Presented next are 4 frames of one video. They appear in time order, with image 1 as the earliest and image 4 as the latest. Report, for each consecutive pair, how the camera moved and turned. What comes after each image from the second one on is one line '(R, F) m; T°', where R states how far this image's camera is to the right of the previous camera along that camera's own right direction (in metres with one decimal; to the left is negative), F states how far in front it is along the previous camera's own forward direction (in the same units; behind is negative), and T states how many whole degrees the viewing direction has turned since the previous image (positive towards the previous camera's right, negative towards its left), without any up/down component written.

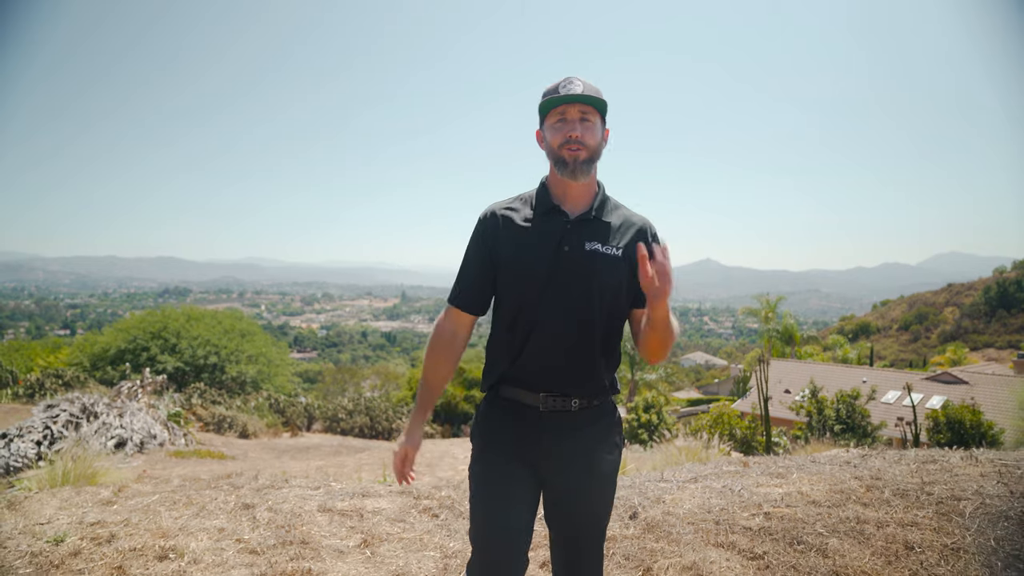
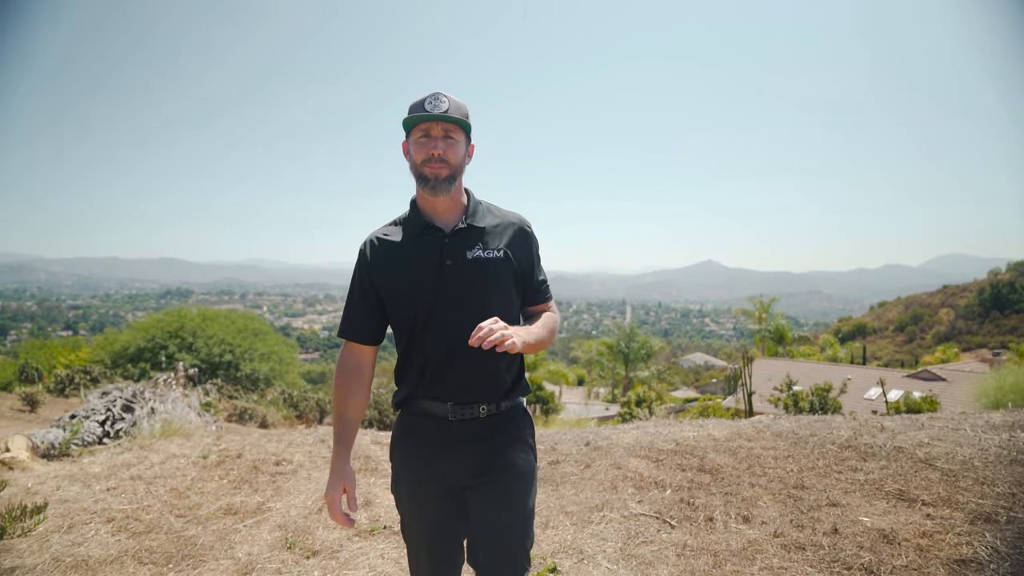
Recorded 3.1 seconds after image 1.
(+0.1, -1.0) m; 0°
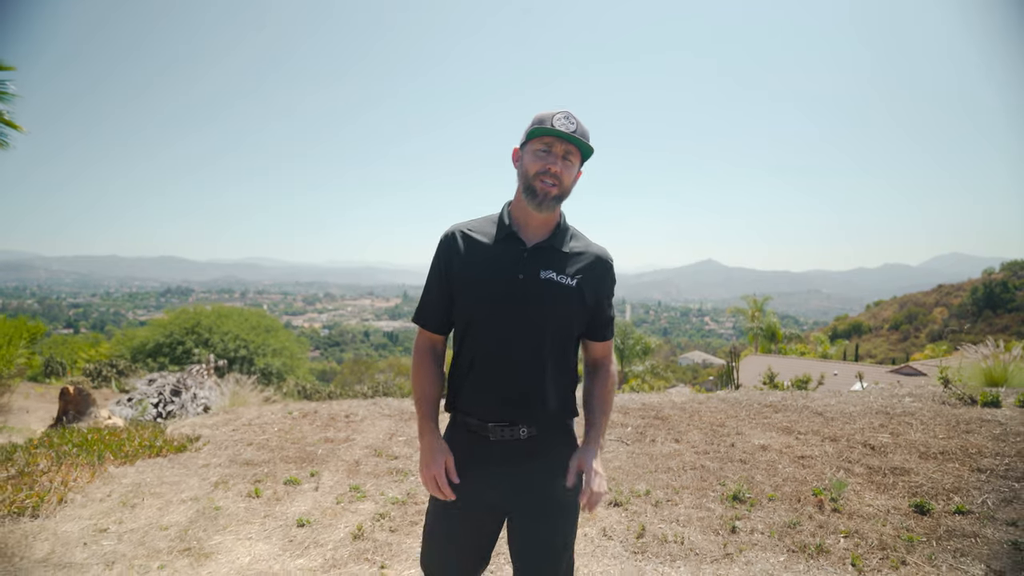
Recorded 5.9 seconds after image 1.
(-0.1, -1.0) m; 0°
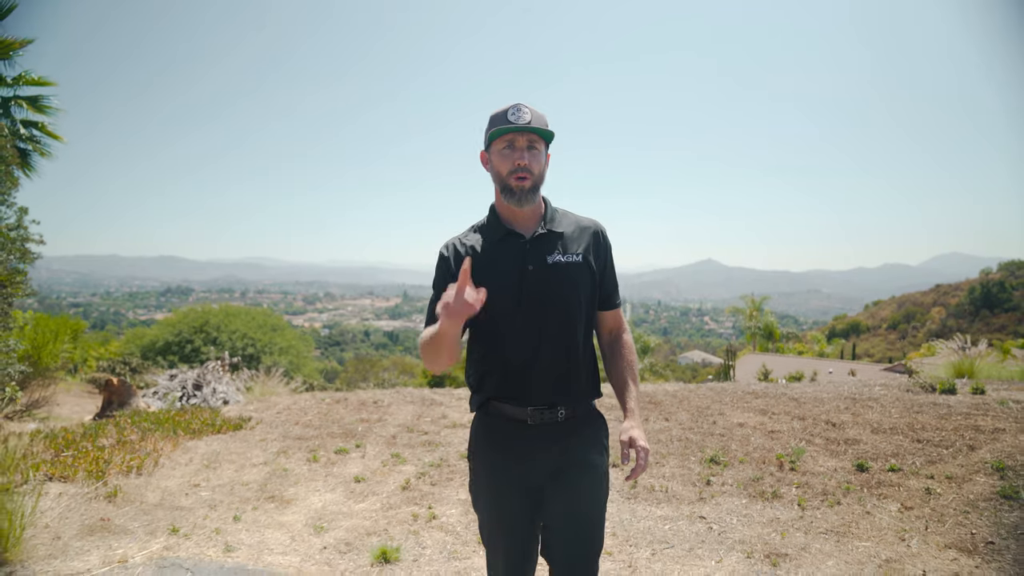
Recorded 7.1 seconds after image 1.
(-0.1, -0.5) m; 0°
